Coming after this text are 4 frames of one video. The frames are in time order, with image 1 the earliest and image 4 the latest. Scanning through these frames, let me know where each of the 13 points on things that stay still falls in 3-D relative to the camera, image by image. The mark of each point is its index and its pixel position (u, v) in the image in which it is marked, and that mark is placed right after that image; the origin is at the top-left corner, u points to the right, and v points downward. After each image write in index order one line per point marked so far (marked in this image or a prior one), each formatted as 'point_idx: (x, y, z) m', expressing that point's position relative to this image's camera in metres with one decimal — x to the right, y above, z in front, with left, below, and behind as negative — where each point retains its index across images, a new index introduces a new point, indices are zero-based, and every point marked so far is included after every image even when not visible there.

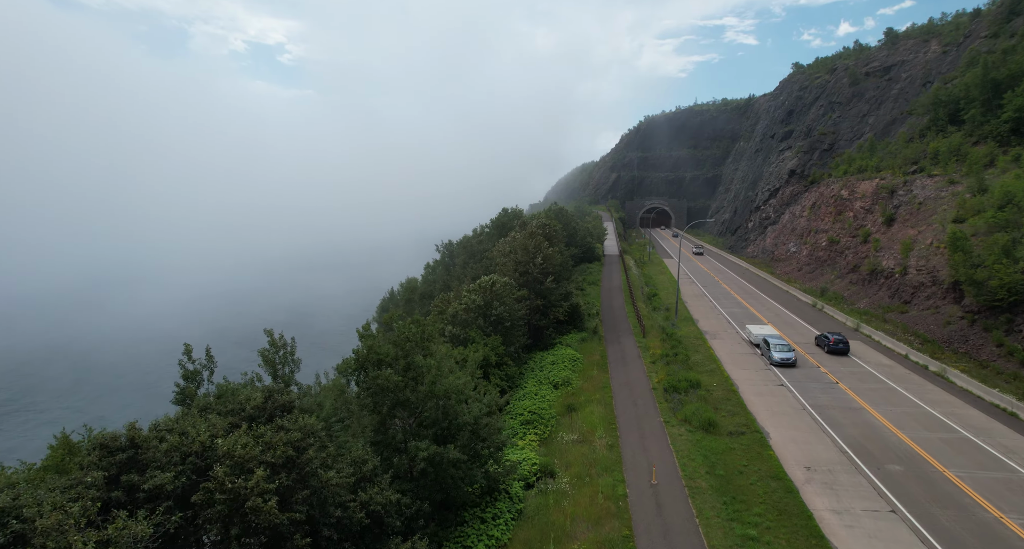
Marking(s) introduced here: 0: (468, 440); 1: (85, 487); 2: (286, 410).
0: (-1.5, -5.5, +16.7) m
1: (-8.2, -4.1, +9.7) m
2: (-6.3, -3.8, +13.7) m
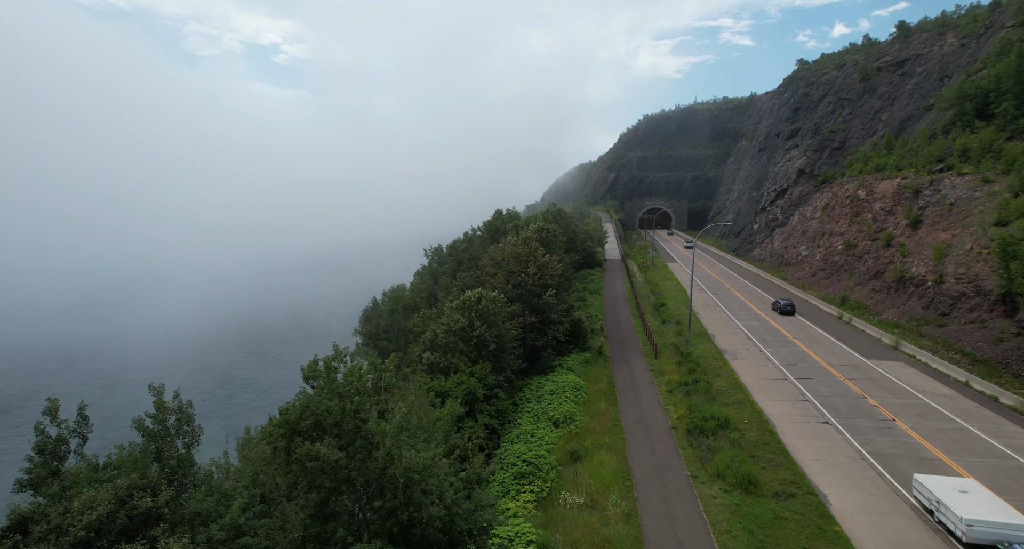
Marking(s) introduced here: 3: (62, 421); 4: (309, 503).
0: (-1.8, -6.2, +12.2) m
1: (-8.5, -4.8, +5.2) m
2: (-6.5, -4.5, +9.1) m
3: (-10.8, -3.5, +12.1) m
4: (-4.7, -5.2, +11.4) m
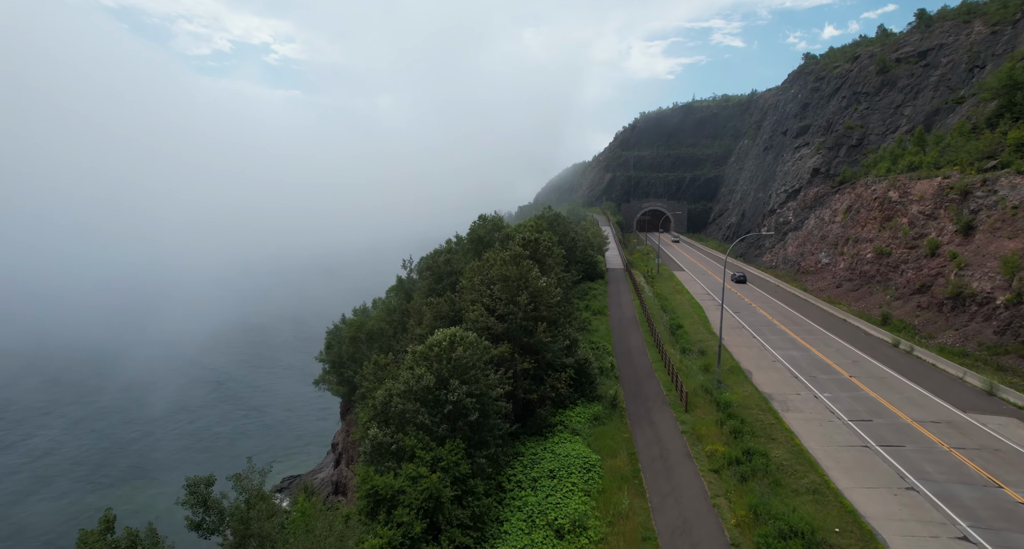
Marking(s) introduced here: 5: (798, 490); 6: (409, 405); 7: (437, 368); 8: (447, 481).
0: (-2.1, -7.5, +4.9) m
1: (-8.8, -6.1, -2.2) m
2: (-6.9, -5.8, +1.8) m
3: (-11.2, -4.8, +4.7) m
4: (-5.0, -6.5, +4.0) m
5: (+10.1, -7.5, +17.5) m
6: (-3.4, -4.3, +16.8) m
7: (-2.6, -3.3, +17.6) m
8: (-2.0, -6.2, +15.2) m
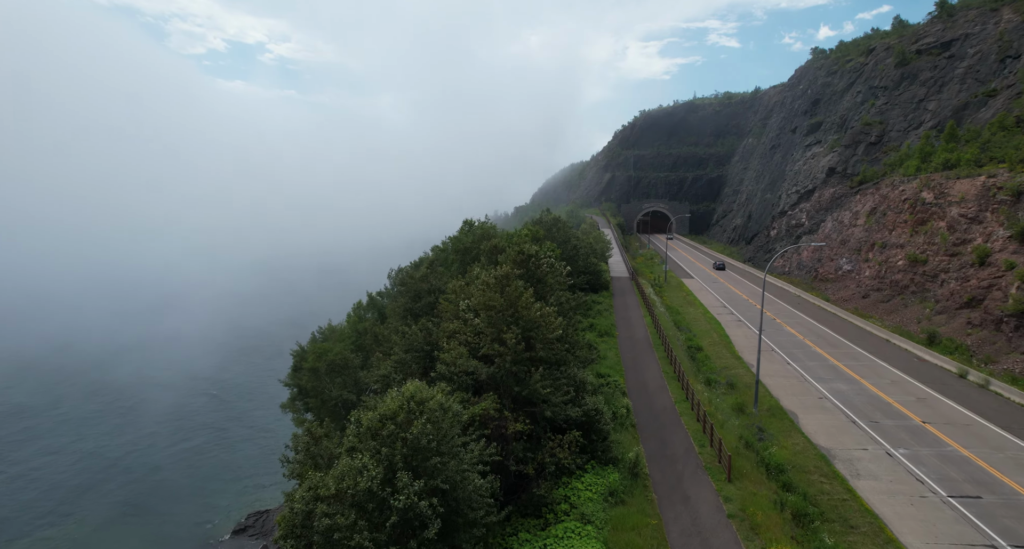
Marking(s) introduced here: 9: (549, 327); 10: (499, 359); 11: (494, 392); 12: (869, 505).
0: (-2.4, -8.4, -0.7) m
1: (-9.0, -7.1, -7.9) m
2: (-7.1, -6.7, -3.9) m
3: (-11.5, -5.8, -1.0) m
4: (-5.3, -7.5, -1.6) m
5: (+9.8, -8.5, +12.0) m
6: (-3.8, -5.3, +11.1) m
7: (-3.0, -4.2, +12.0) m
8: (-2.3, -7.1, +9.6) m
9: (+1.4, -1.9, +18.1) m
10: (-0.4, -2.9, +17.1) m
11: (-0.5, -3.9, +17.0) m
12: (+11.9, -7.7, +16.7) m
